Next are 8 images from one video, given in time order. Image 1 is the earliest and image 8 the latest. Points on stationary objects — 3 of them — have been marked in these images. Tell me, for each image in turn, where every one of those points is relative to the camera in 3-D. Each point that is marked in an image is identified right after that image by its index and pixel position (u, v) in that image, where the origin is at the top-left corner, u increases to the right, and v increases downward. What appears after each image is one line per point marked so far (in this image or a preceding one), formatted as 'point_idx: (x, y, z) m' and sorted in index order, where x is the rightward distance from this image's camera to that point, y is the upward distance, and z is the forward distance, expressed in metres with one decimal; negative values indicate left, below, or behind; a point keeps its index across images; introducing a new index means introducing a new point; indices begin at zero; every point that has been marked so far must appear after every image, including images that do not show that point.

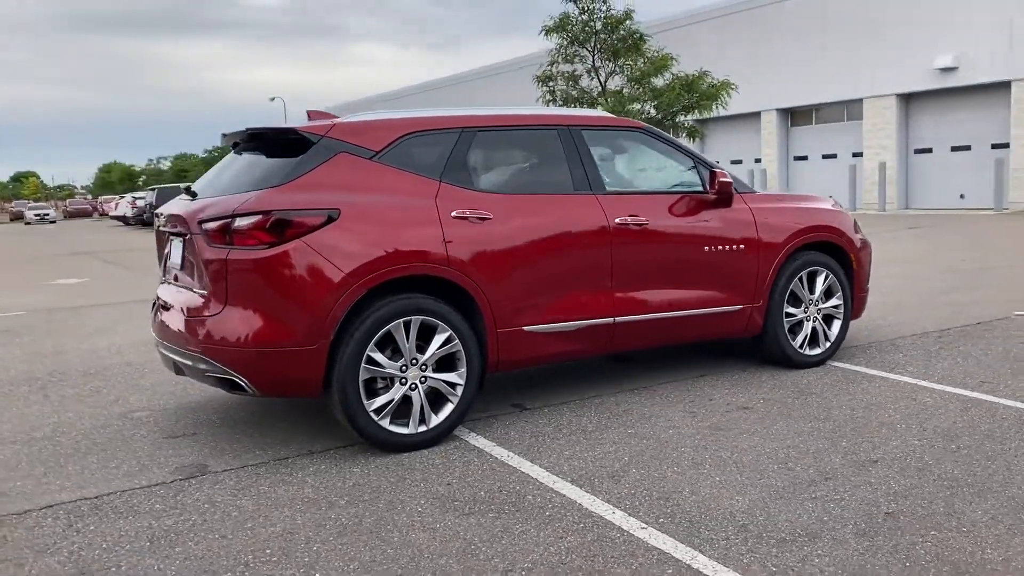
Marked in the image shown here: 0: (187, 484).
0: (-1.5, -0.9, +4.2) m
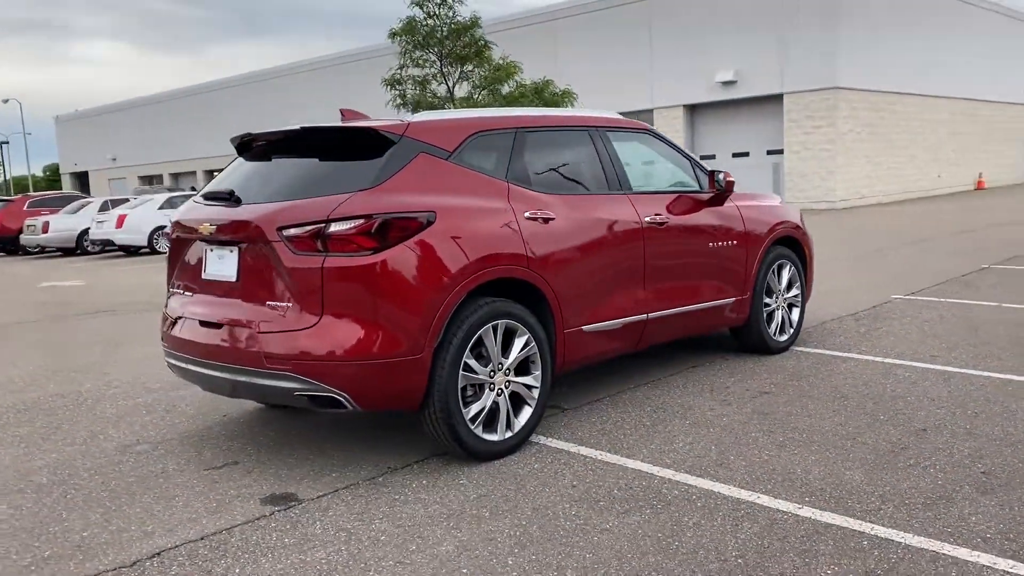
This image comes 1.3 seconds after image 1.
0: (-0.9, -1.0, +3.8) m
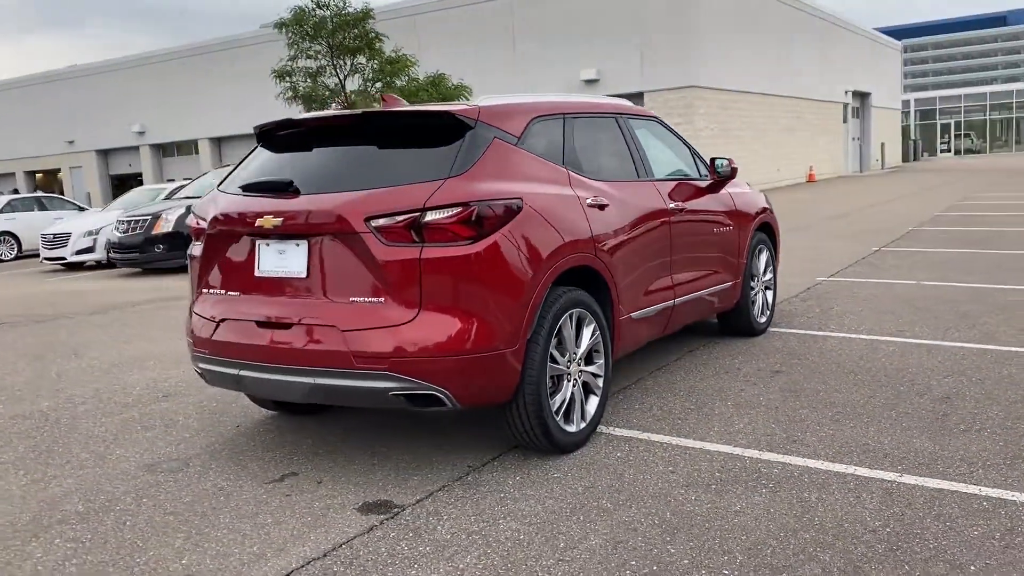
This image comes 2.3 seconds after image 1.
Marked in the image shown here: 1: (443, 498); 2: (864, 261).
0: (-0.4, -0.9, +3.6) m
1: (-0.3, -0.9, +3.8) m
2: (+4.3, +0.3, +11.0) m
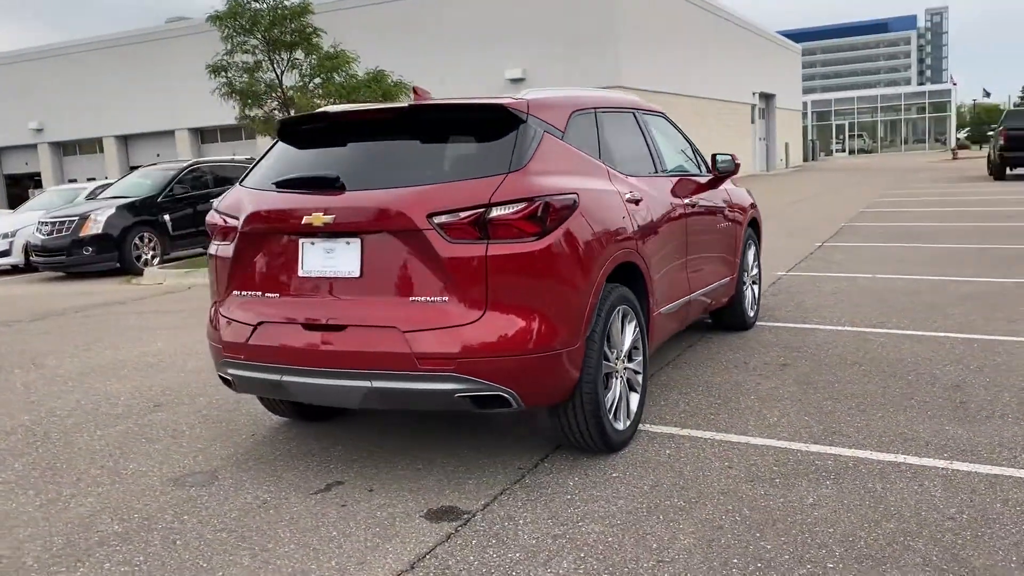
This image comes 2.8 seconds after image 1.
0: (-0.1, -0.9, +3.4) m
1: (0.0, -0.9, +3.7) m
2: (+3.8, +0.4, +11.3) m
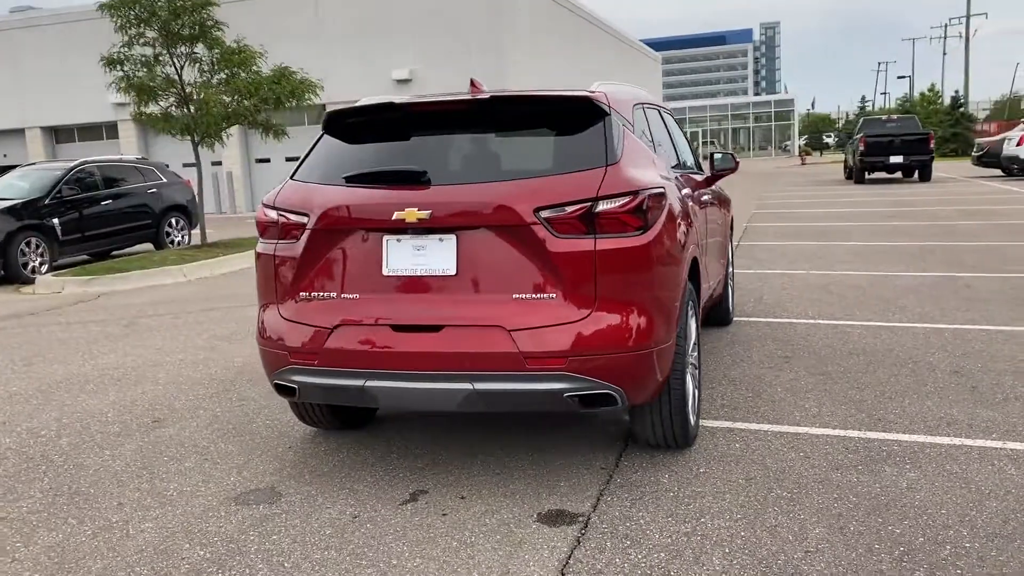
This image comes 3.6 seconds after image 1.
0: (+0.4, -0.9, +3.4) m
1: (+0.4, -0.9, +3.6) m
2: (+3.0, +0.4, +11.8) m
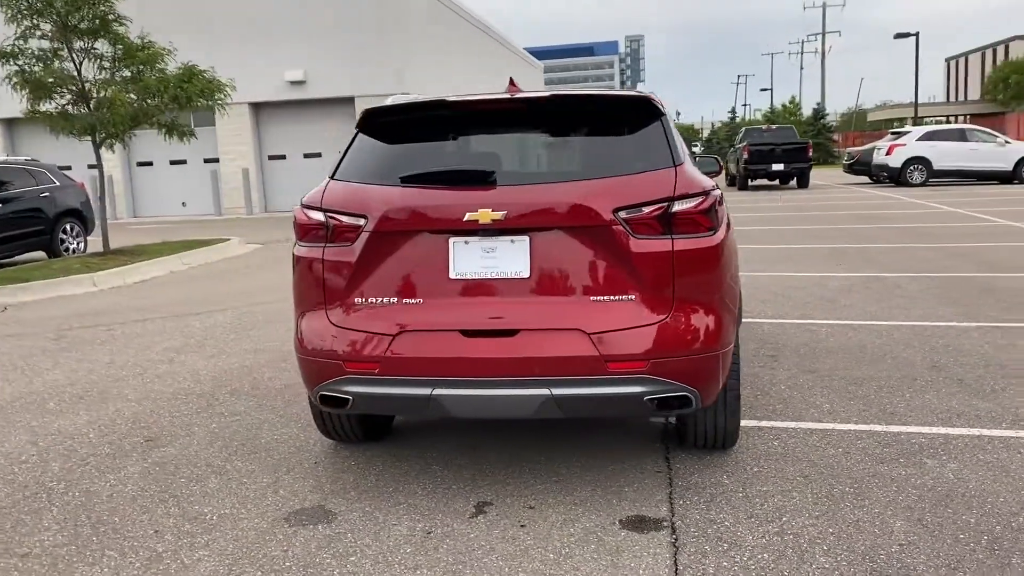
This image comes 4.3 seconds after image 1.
0: (+0.7, -0.9, +3.3) m
1: (+0.7, -0.9, +3.6) m
2: (+2.1, +0.4, +12.0) m
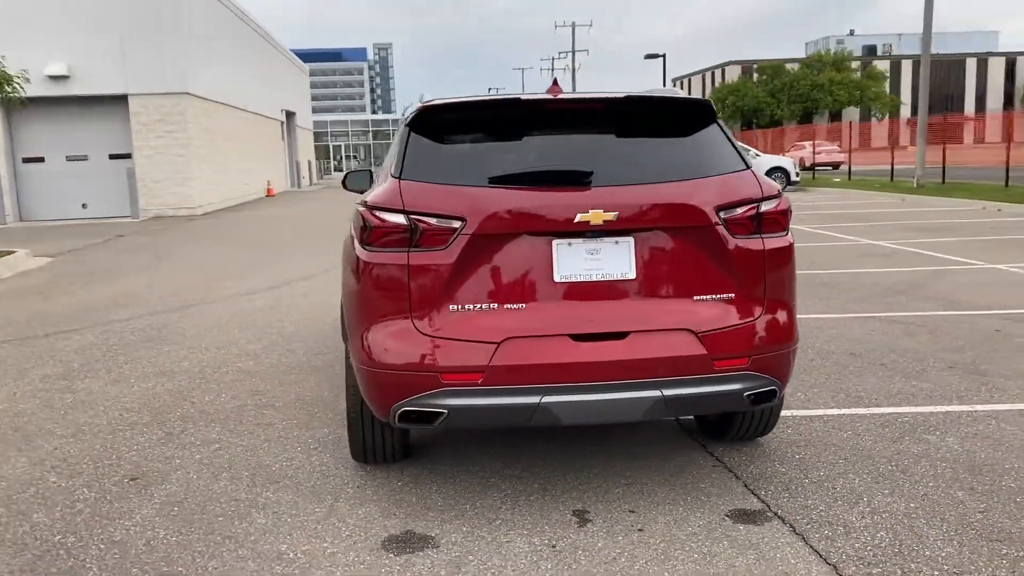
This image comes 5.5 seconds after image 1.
0: (+1.2, -0.9, +3.5) m
1: (+1.1, -0.9, +3.7) m
2: (+0.1, +0.3, +12.2) m
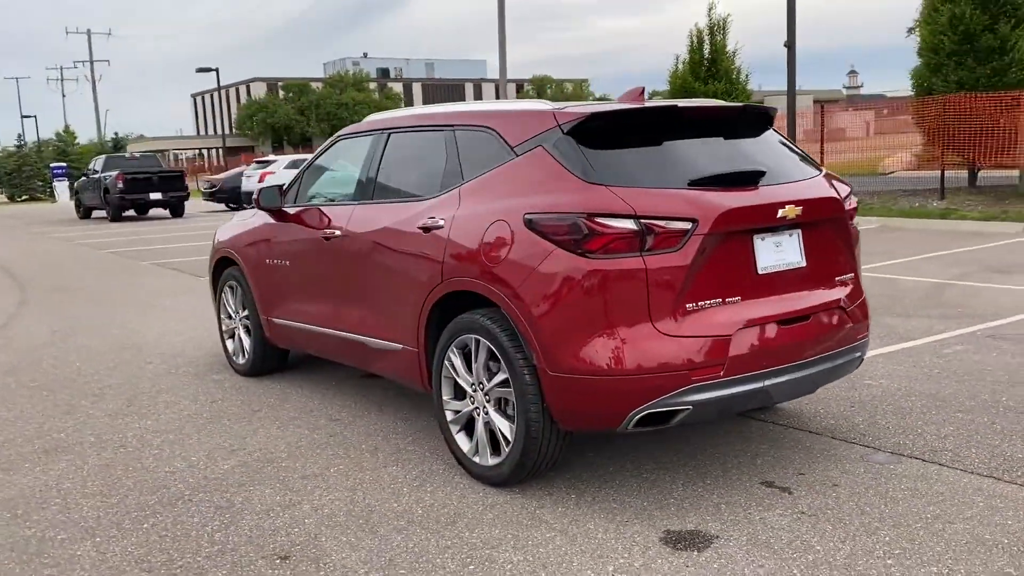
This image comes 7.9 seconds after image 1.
0: (+1.9, -0.8, +4.3) m
1: (+1.7, -0.8, +4.5) m
2: (-3.5, 0.0, +11.3) m
